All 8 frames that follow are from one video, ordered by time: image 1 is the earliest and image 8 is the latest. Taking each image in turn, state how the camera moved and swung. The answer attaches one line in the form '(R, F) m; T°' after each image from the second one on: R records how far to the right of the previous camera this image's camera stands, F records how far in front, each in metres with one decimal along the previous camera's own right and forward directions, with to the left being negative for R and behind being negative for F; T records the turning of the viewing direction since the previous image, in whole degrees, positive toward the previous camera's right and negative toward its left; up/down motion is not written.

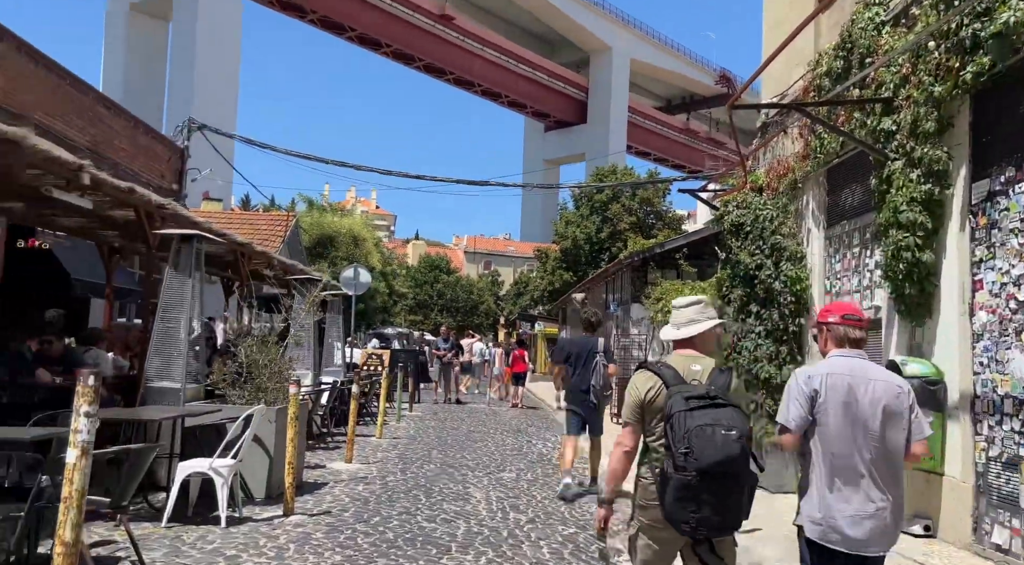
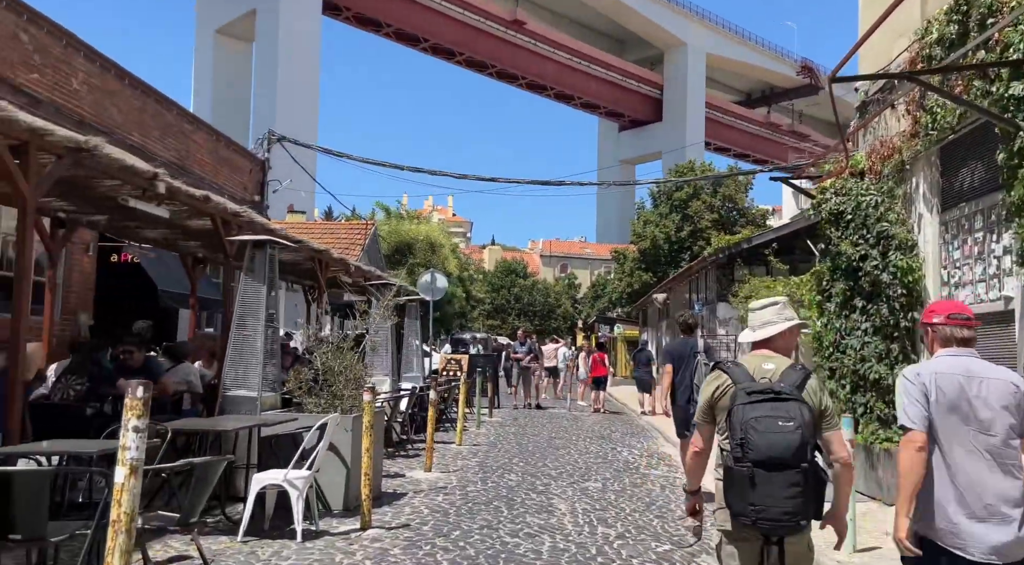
(0.0, +0.4) m; -5°
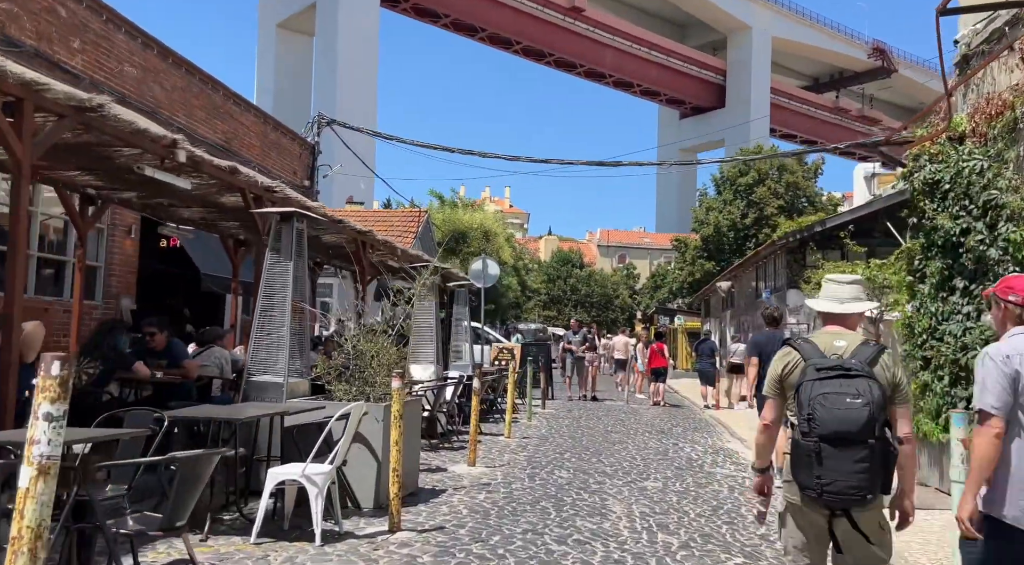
(+0.1, +0.8) m; -4°
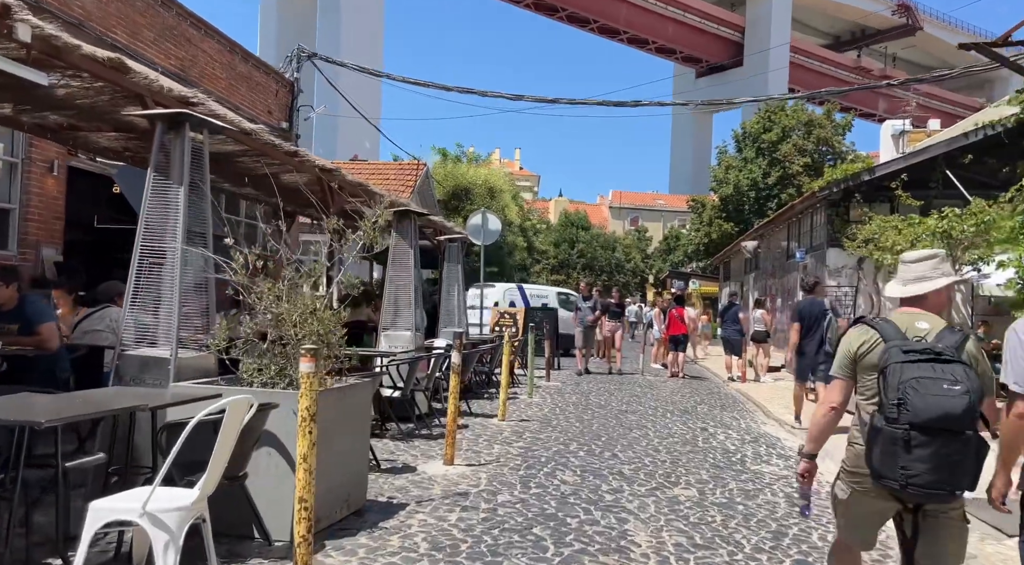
(+0.1, +2.2) m; -1°
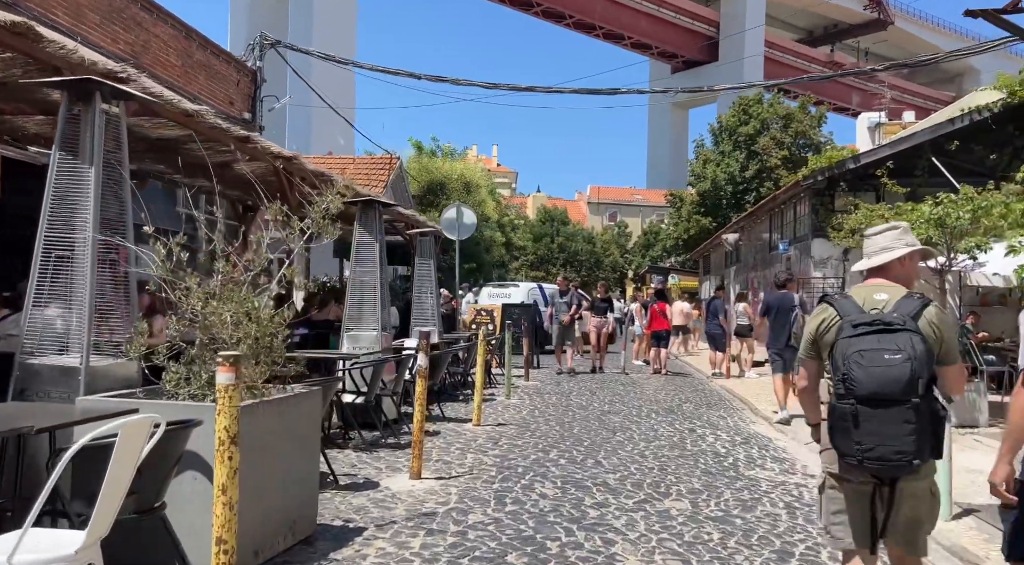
(+0.1, +0.7) m; +1°
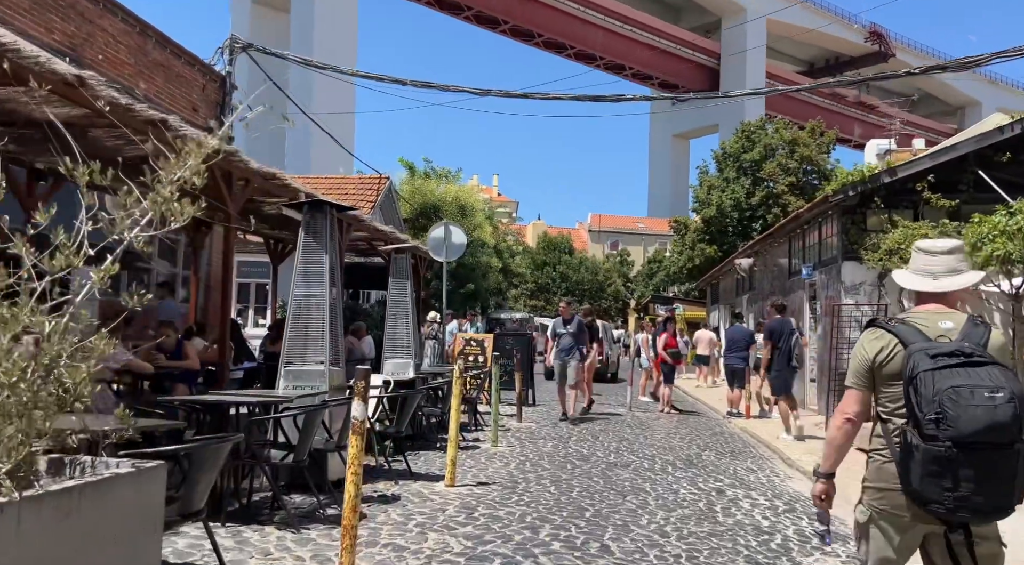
(+0.1, +1.9) m; 0°
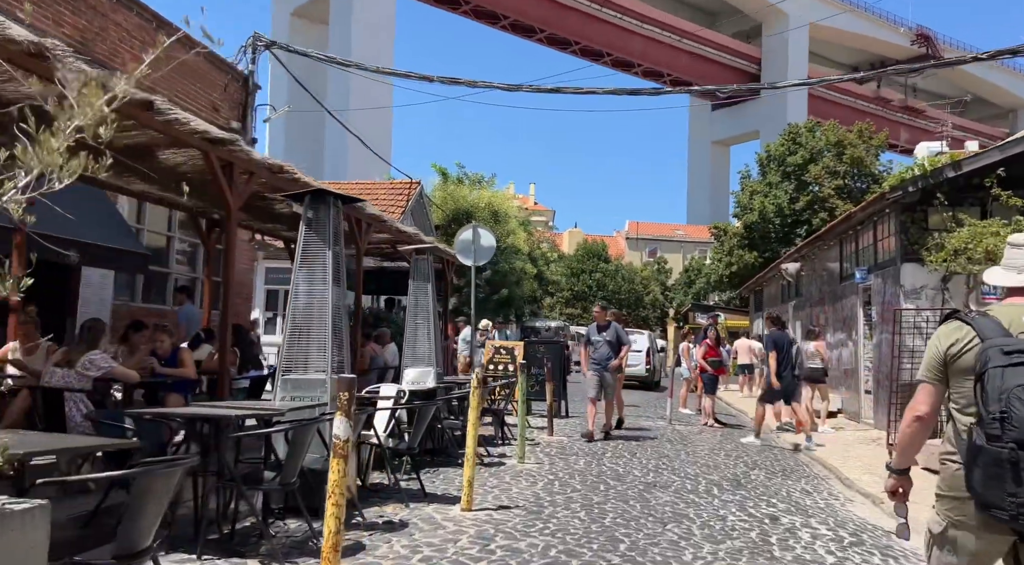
(+0.1, +0.9) m; -2°
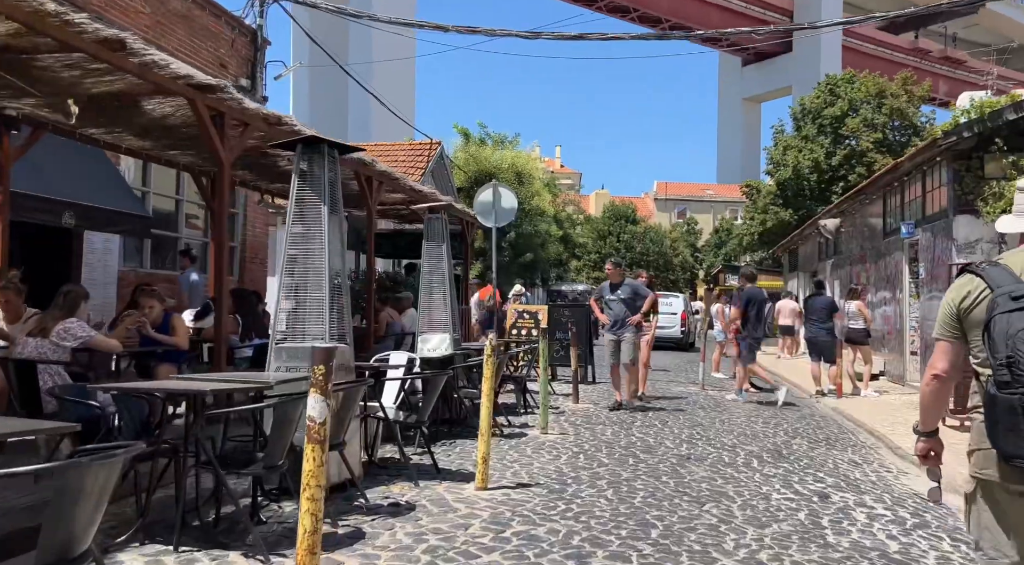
(+0.1, +0.7) m; -2°
